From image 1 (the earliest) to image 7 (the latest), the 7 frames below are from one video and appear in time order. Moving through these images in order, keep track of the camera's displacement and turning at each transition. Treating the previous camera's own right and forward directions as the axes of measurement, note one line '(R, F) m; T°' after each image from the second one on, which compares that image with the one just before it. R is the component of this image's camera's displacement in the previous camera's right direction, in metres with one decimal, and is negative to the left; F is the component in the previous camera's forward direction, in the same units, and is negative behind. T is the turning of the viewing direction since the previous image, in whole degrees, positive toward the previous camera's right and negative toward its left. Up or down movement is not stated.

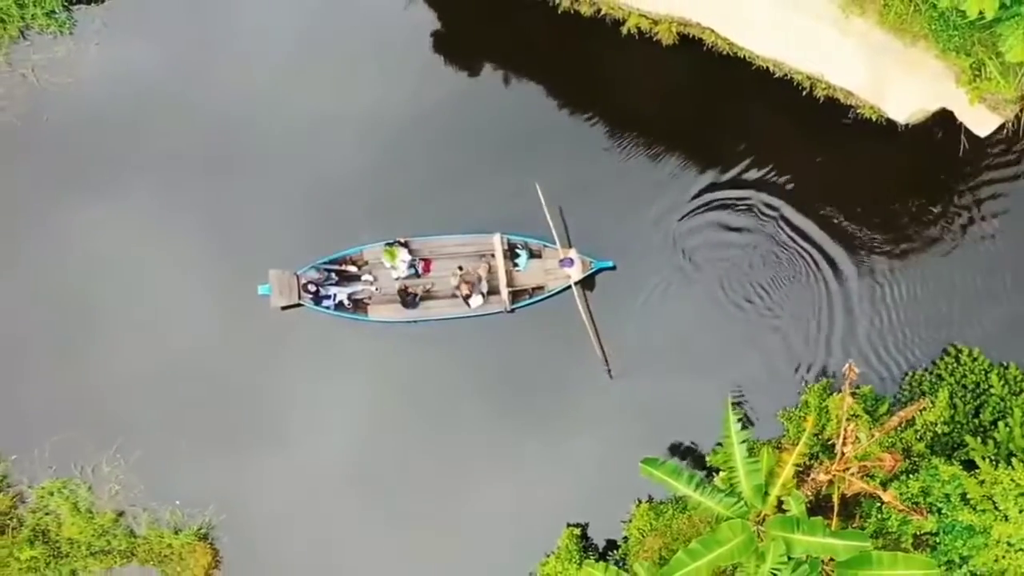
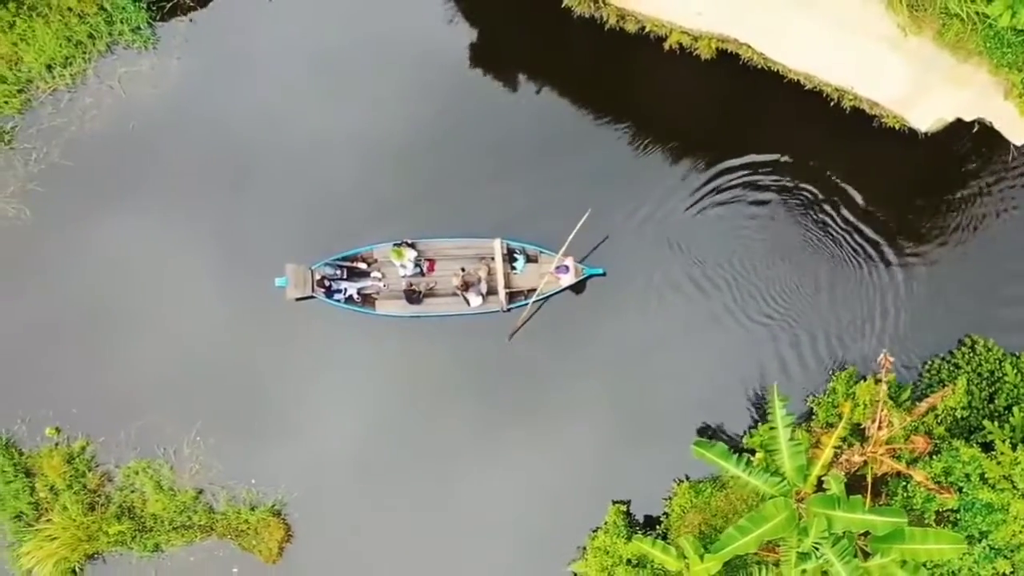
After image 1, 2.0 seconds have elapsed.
(-0.8, -0.9) m; 0°
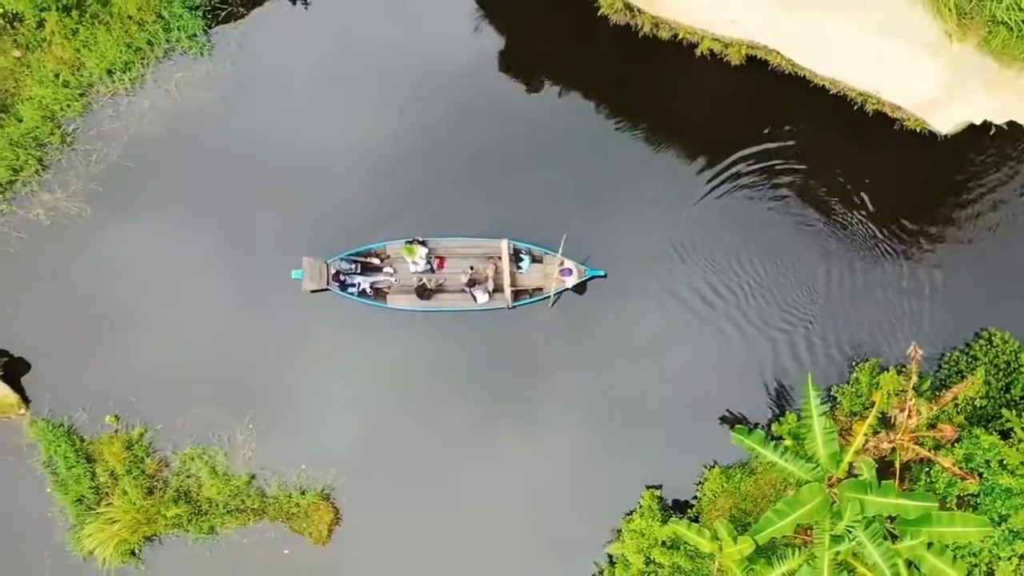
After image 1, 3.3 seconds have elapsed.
(-0.6, -0.6) m; 0°
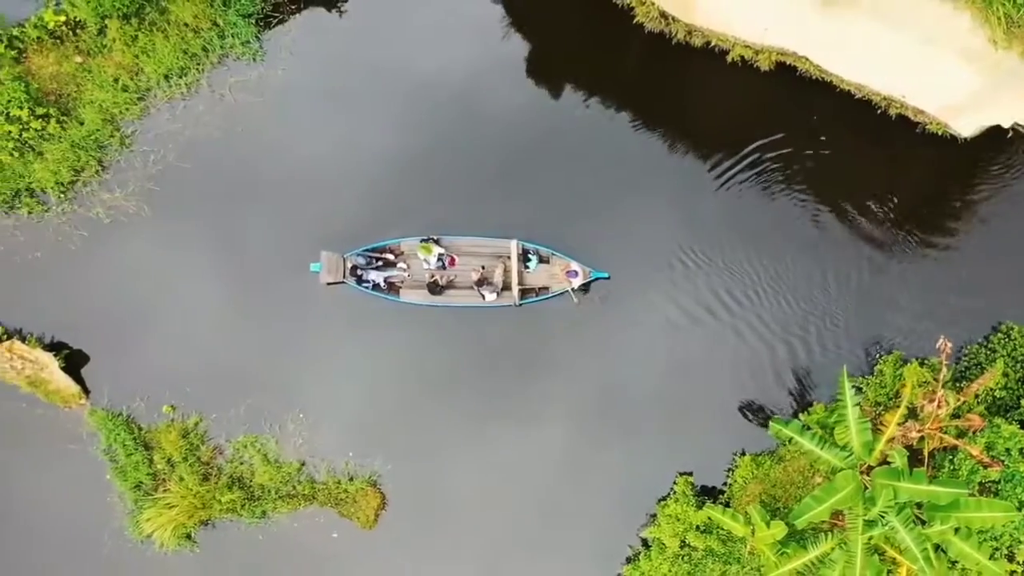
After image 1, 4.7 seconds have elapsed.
(-0.7, -0.6) m; 0°
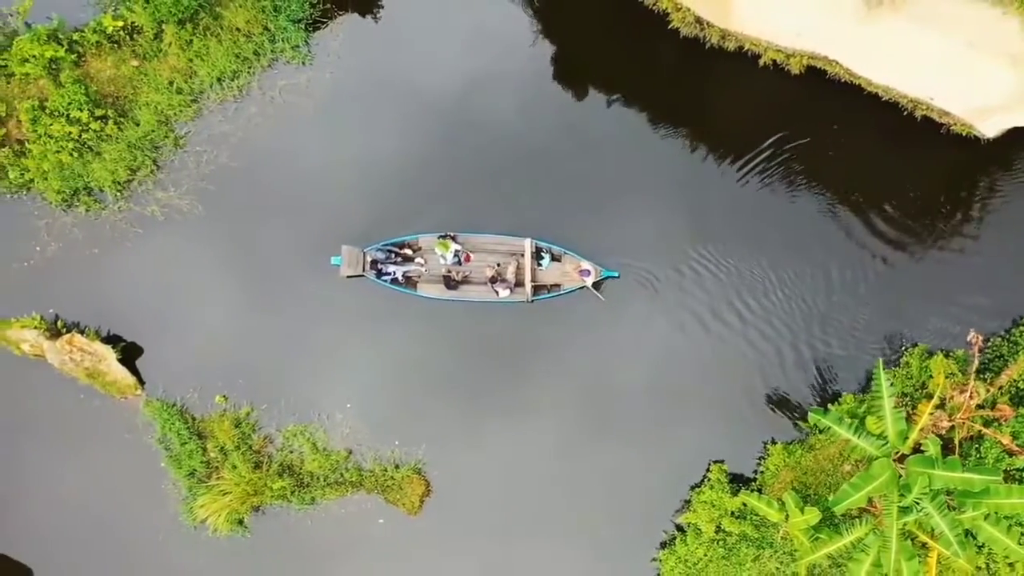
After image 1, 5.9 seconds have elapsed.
(-0.7, -0.5) m; 0°
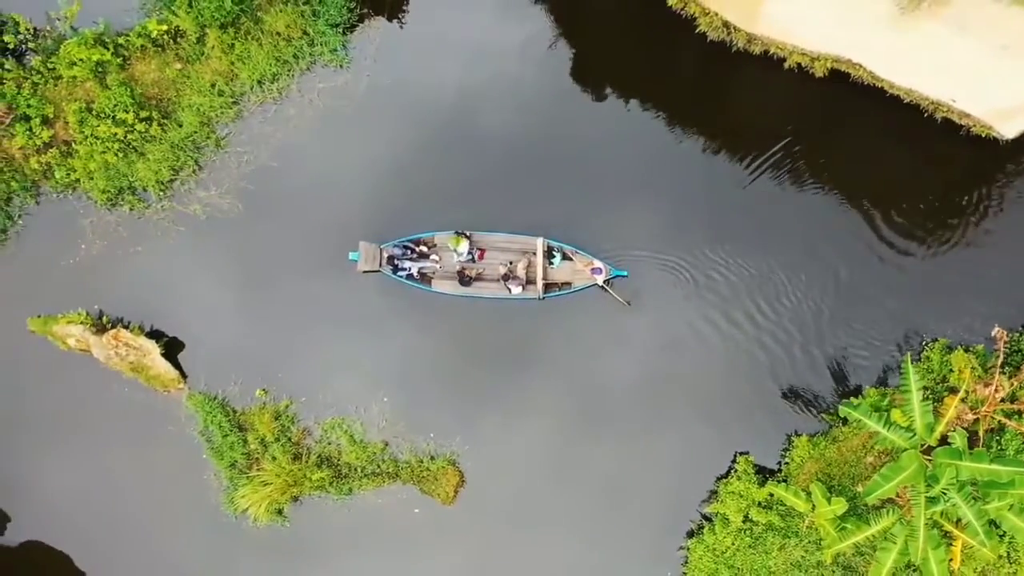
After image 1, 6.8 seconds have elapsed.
(-0.6, -0.4) m; 0°
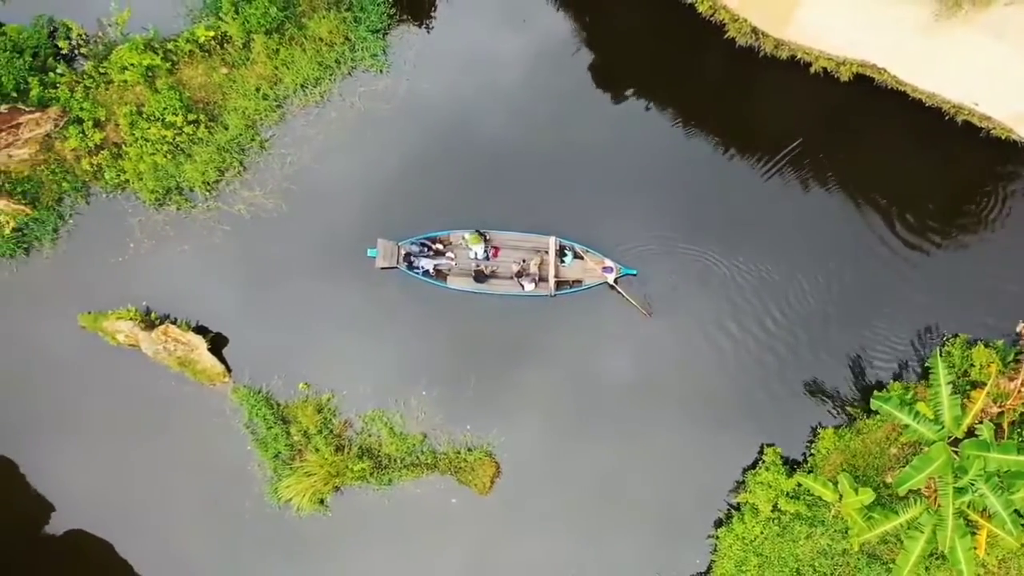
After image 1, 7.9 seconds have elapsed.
(-0.7, -0.5) m; 0°
